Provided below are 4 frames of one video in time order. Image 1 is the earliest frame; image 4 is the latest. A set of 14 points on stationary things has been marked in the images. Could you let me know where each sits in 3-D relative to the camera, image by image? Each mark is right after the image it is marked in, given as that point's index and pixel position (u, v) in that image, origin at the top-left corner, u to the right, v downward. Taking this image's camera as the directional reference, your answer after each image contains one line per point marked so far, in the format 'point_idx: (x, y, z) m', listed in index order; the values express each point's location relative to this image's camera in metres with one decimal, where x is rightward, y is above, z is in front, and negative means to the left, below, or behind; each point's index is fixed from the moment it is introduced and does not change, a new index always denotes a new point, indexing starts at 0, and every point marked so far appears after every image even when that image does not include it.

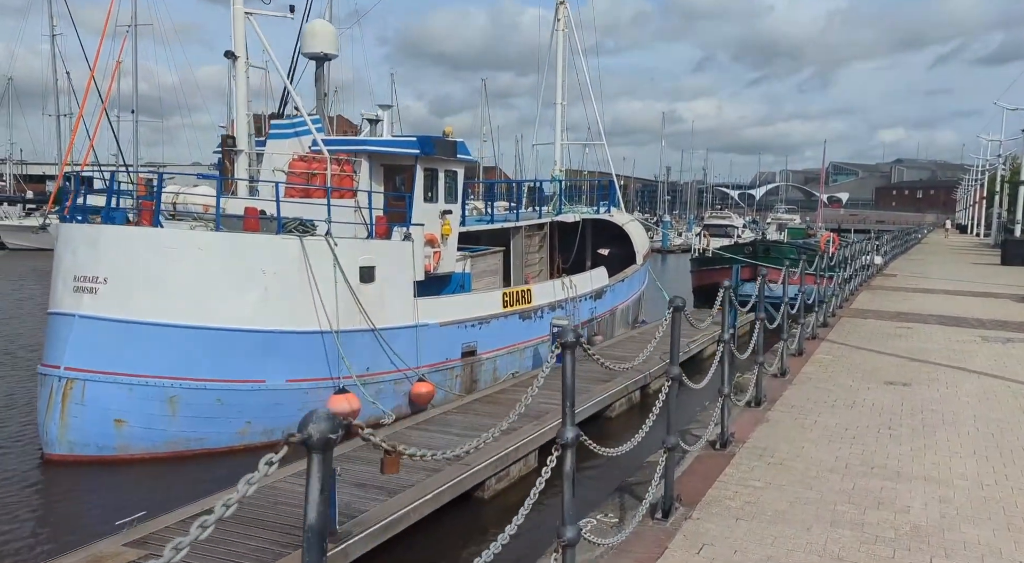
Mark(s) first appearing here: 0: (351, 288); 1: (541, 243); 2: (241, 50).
0: (-1.9, -0.1, +10.0) m
1: (+0.6, +0.8, +18.4) m
2: (-3.3, +2.8, +10.4) m
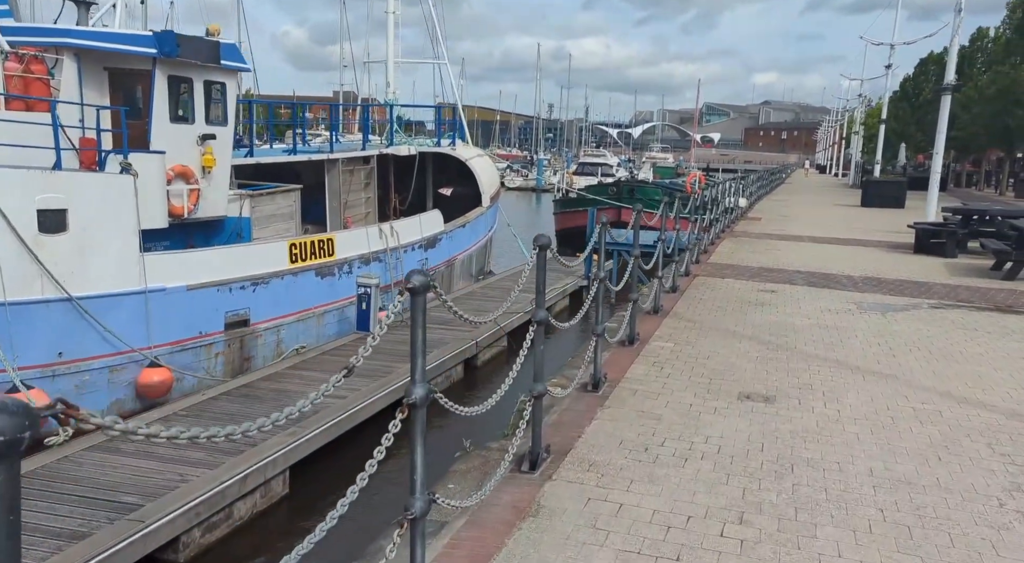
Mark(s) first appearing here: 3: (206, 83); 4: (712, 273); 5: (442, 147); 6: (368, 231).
0: (-4.0, +0.3, +7.1) m
1: (-2.7, +1.9, +15.6) m
2: (-5.5, +3.2, +7.0) m
3: (-3.5, +2.3, +9.7) m
4: (+2.6, +0.1, +11.0) m
5: (-1.4, +2.8, +17.4) m
6: (-2.0, +0.7, +11.9) m
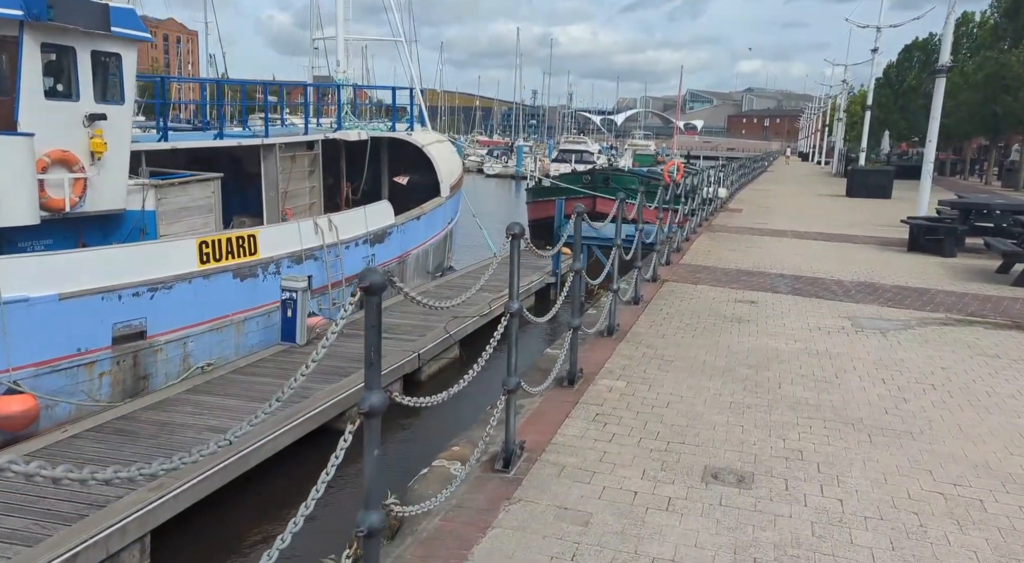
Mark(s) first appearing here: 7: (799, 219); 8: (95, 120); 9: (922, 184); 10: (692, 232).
0: (-4.6, +0.2, +5.6) m
1: (-3.4, +1.9, +14.2) m
2: (-6.0, +3.1, +5.5) m
3: (-4.1, +2.2, +8.3) m
4: (+2.0, +0.1, +9.7) m
5: (-2.2, +2.8, +16.0) m
6: (-2.7, +0.7, +10.5) m
7: (+6.4, +1.4, +18.8) m
8: (-4.1, +1.6, +8.3) m
9: (+7.9, +1.9, +16.4) m
10: (+3.1, +0.9, +14.6) m
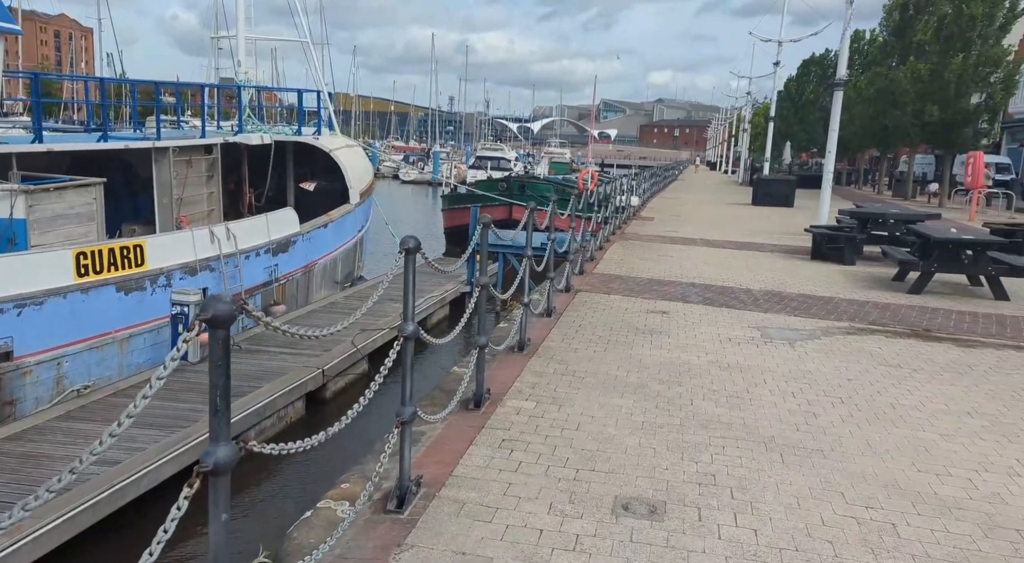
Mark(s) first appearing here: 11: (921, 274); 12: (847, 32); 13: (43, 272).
0: (-5.2, +0.1, +4.8) m
1: (-4.8, +1.7, +13.5) m
2: (-6.6, +3.0, +4.6) m
3: (-5.0, +2.1, +7.5) m
4: (+1.0, 0.0, +9.5) m
5: (-3.8, +2.6, +15.4) m
6: (-3.7, +0.5, +9.8) m
7: (+4.4, +1.2, +19.0) m
8: (-5.0, +1.4, +7.6) m
9: (+6.2, +1.8, +16.8) m
10: (+1.6, +0.8, +14.6) m
11: (+5.0, +0.1, +10.4) m
12: (+7.2, +5.3, +18.1) m
13: (-4.2, +0.1, +7.9) m
